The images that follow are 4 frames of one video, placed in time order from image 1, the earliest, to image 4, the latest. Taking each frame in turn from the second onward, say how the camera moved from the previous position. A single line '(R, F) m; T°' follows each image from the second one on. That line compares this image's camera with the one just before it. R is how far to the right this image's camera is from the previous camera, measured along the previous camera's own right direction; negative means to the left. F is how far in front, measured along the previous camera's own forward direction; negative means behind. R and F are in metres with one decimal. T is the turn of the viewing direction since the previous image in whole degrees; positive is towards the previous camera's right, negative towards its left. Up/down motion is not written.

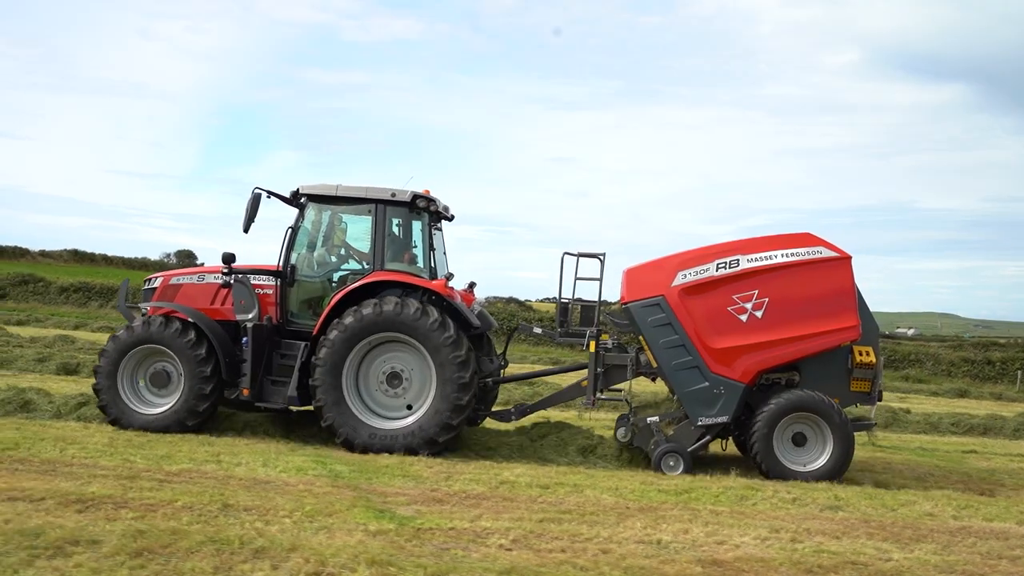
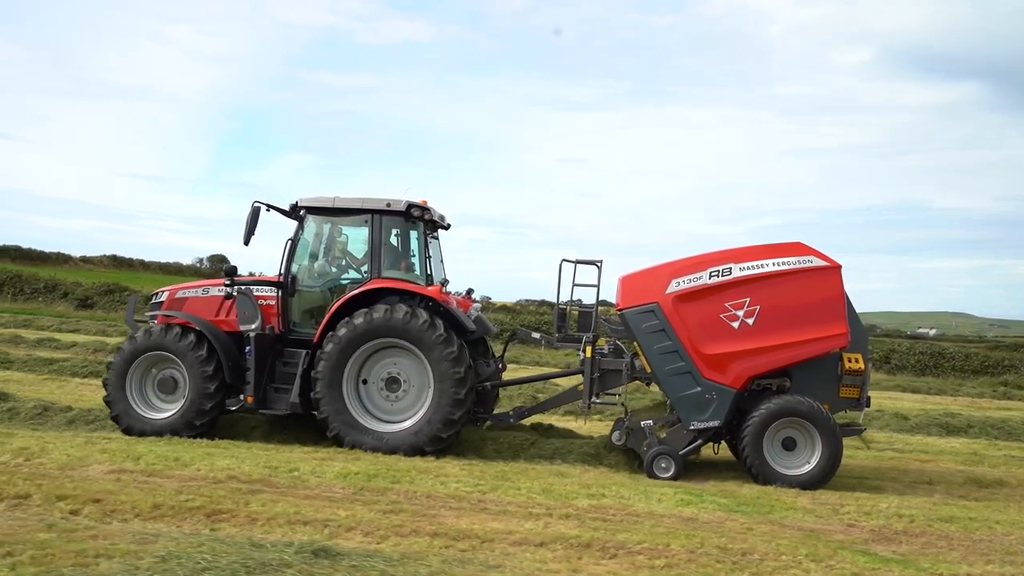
(-0.3, -0.9) m; +1°
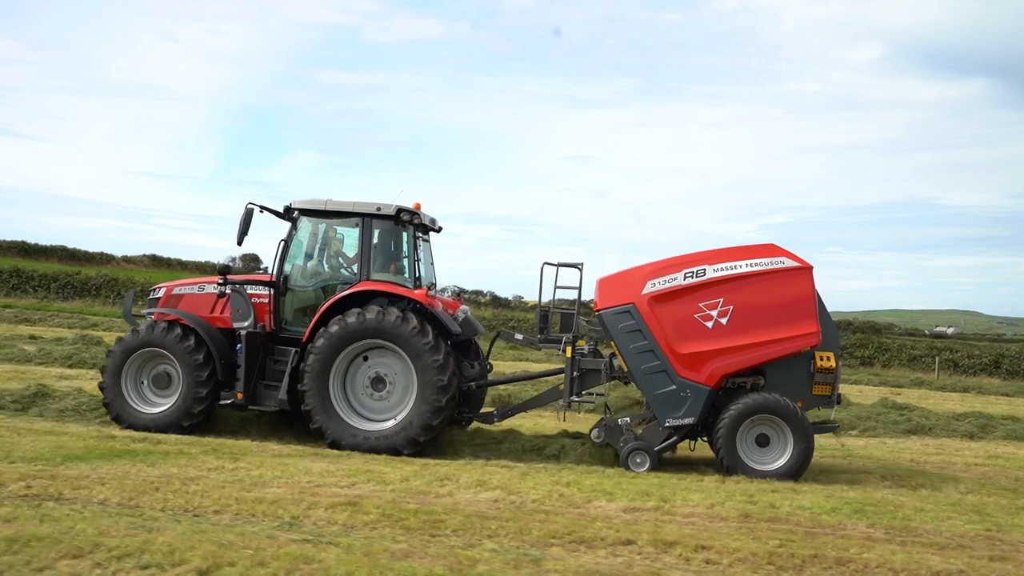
(+1.7, -2.0) m; -1°
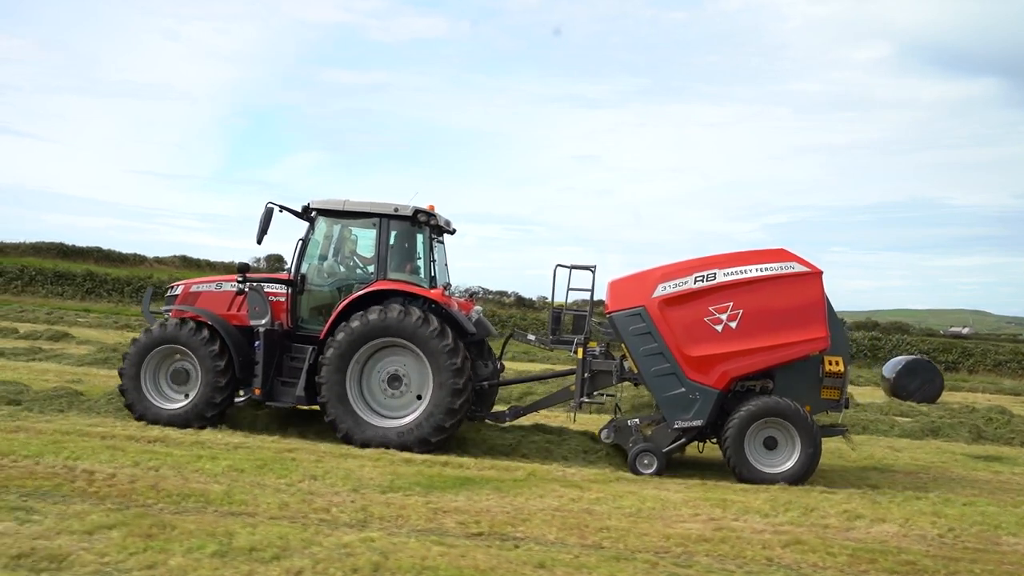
(-0.8, -0.6) m; 0°
